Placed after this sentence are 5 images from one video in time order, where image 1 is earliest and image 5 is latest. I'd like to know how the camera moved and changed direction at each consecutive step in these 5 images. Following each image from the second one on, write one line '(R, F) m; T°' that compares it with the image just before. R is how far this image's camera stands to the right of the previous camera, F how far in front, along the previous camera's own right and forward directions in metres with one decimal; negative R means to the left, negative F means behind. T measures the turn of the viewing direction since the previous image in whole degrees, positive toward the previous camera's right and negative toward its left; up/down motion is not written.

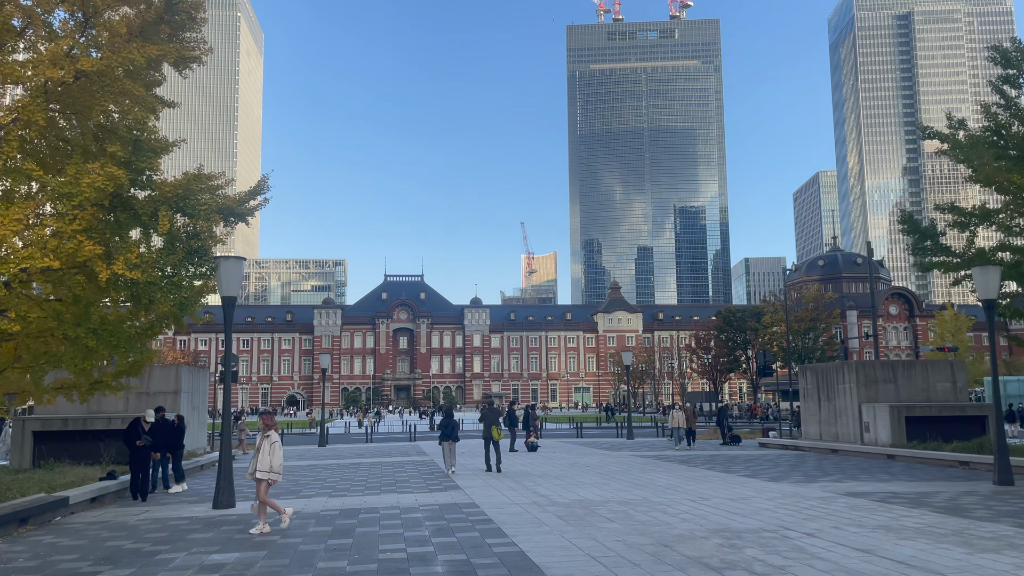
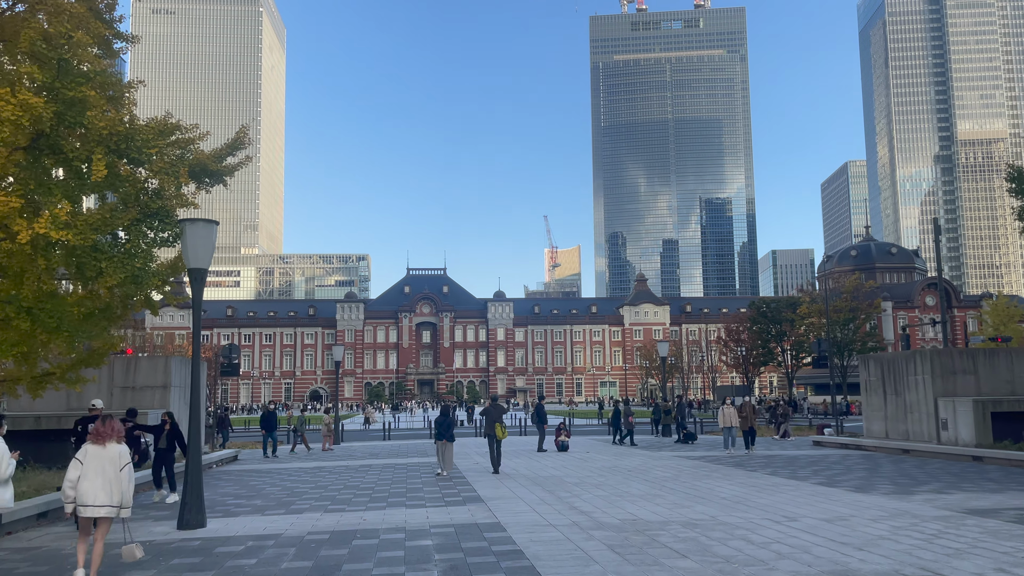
(-0.1, +2.4) m; -2°
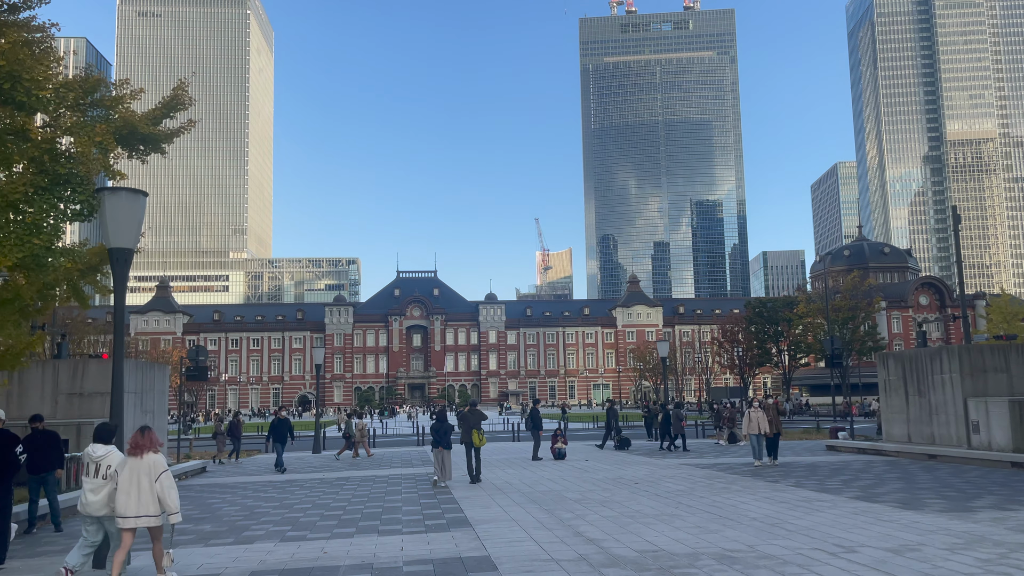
(0.0, +1.8) m; +1°
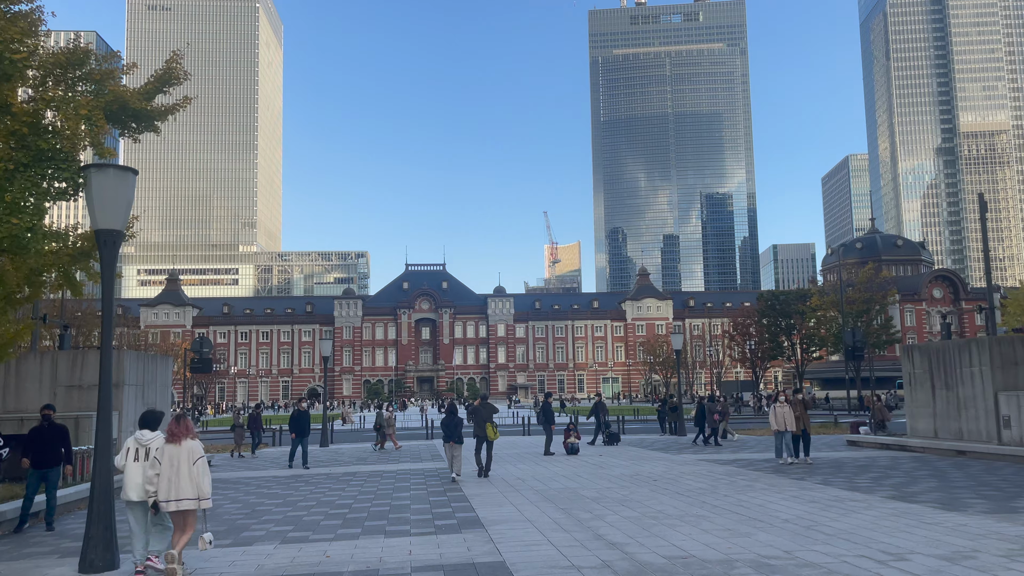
(-0.1, +0.6) m; -1°
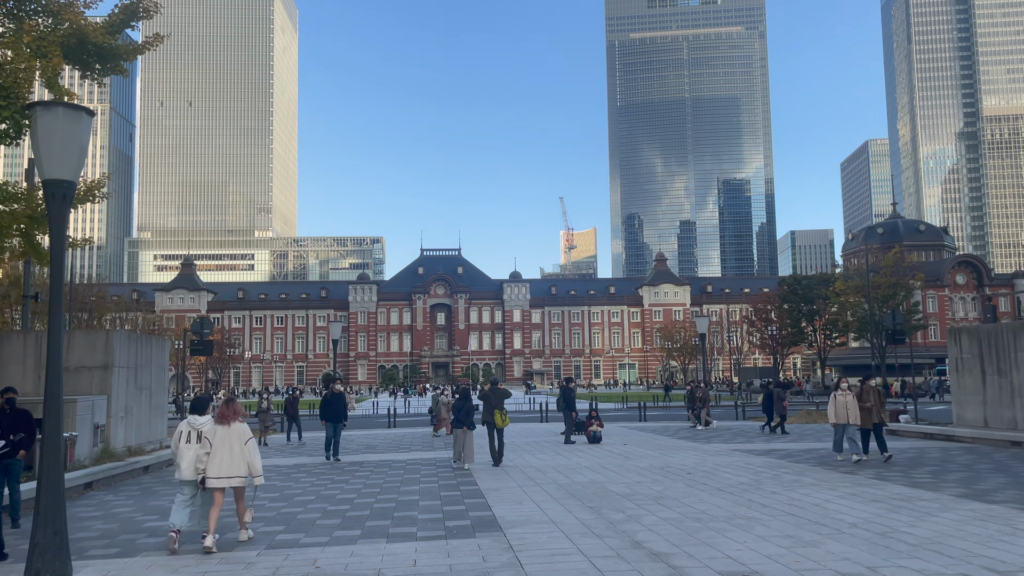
(-0.1, +1.3) m; -1°
